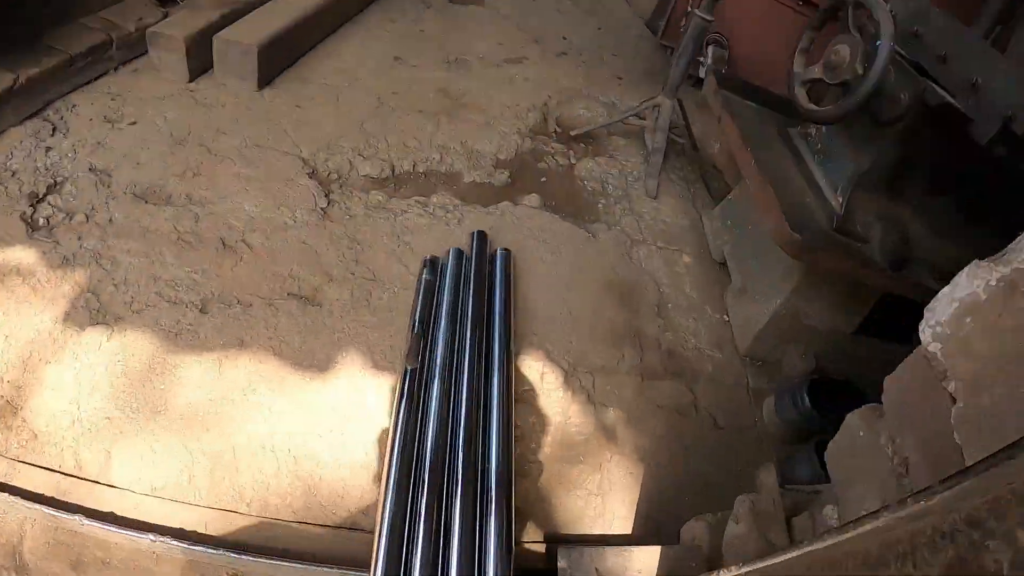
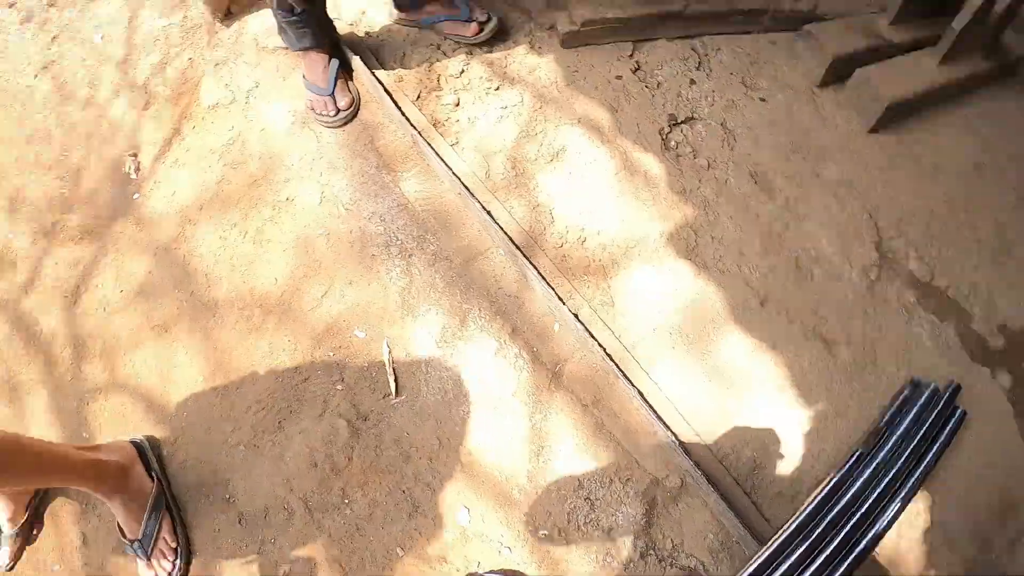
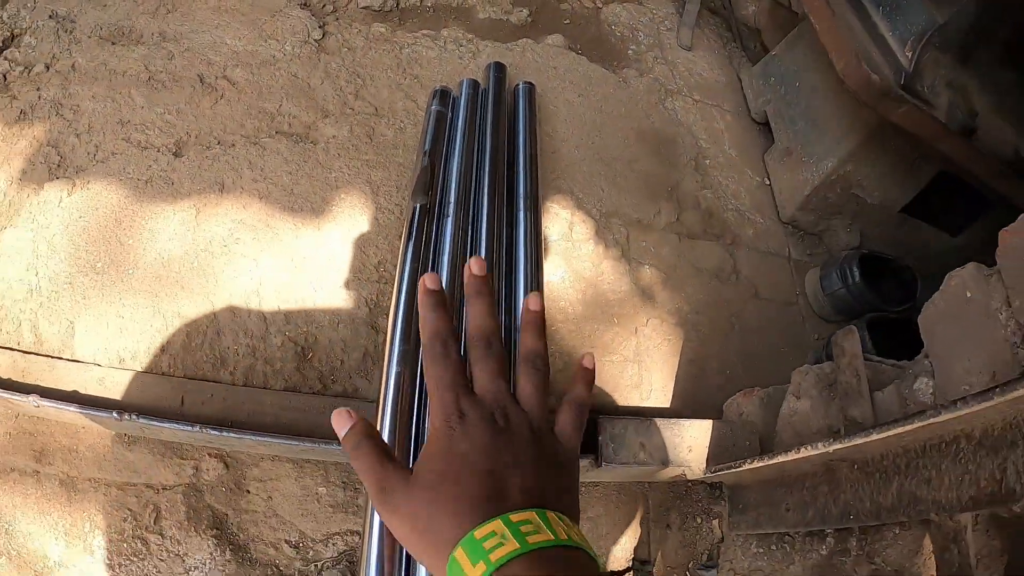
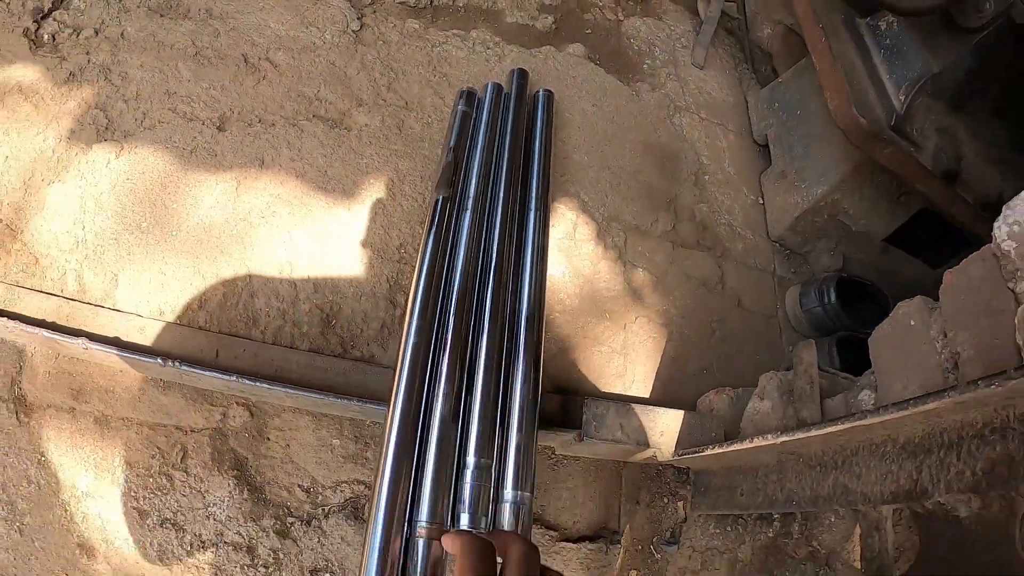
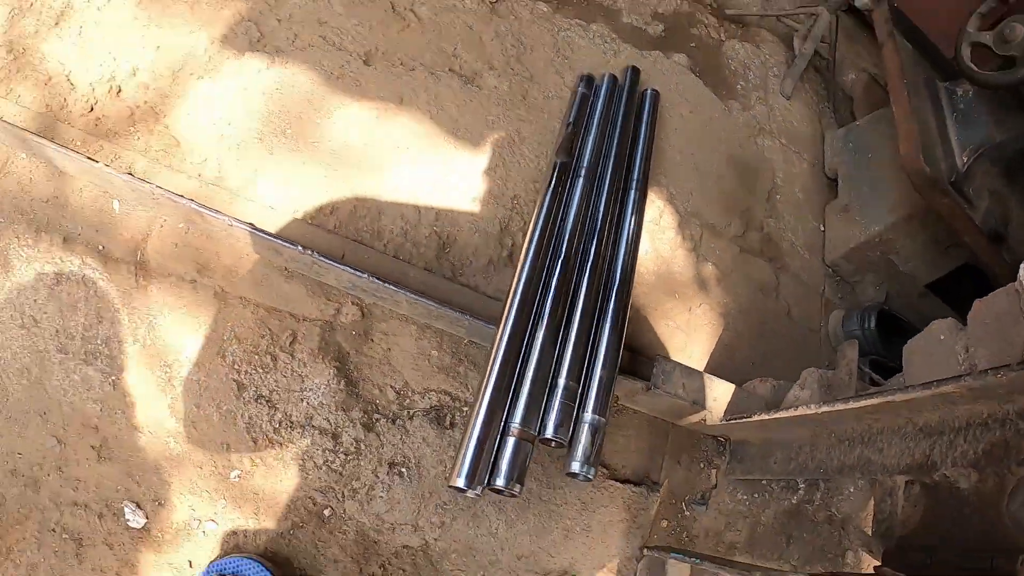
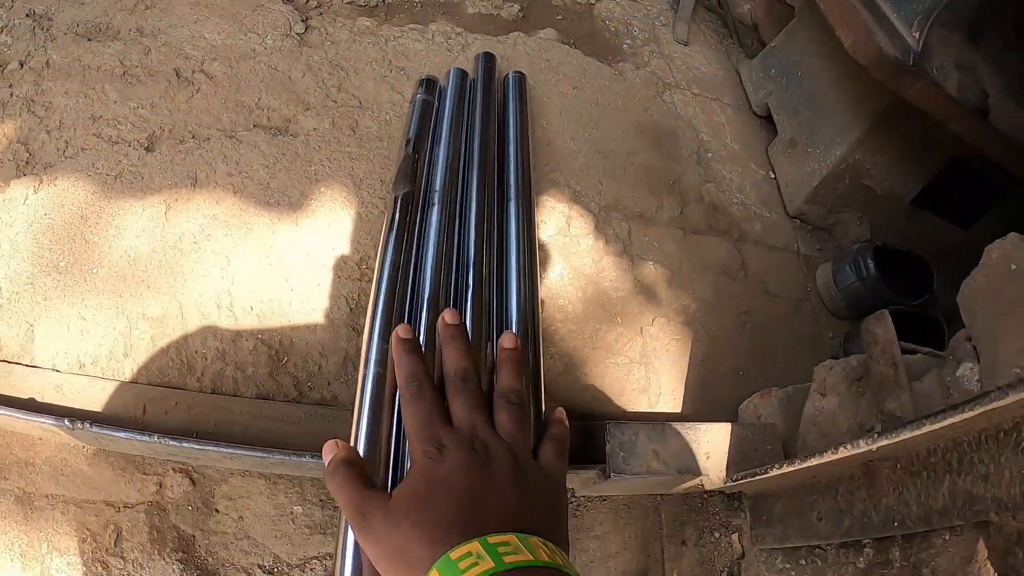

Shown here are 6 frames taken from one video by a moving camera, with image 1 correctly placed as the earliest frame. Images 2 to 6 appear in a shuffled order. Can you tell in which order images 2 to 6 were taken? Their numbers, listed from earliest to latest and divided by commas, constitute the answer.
6, 3, 4, 5, 2
